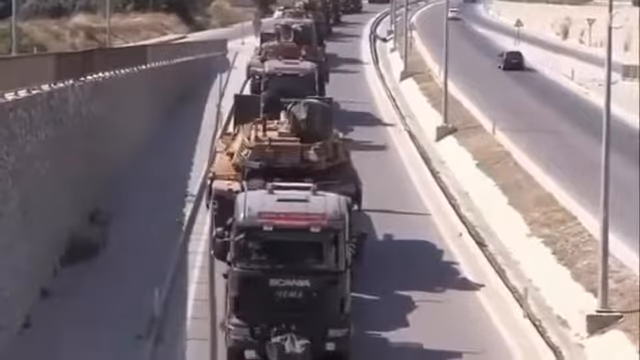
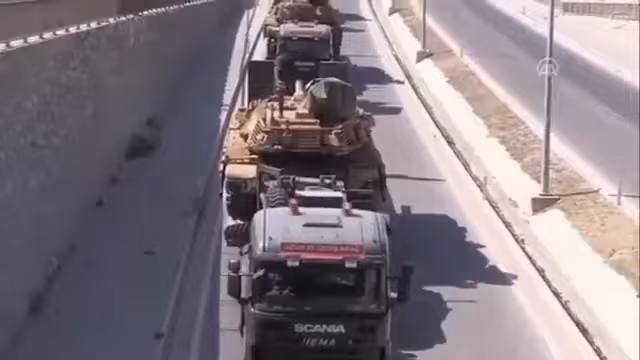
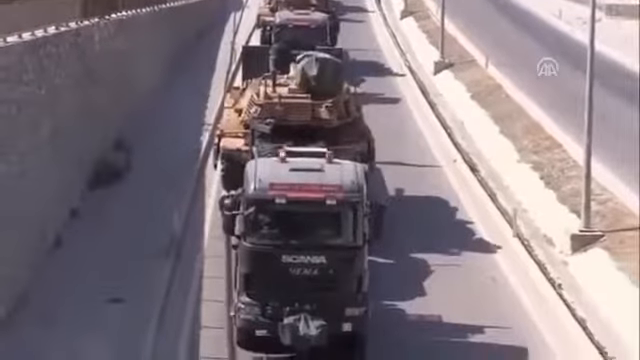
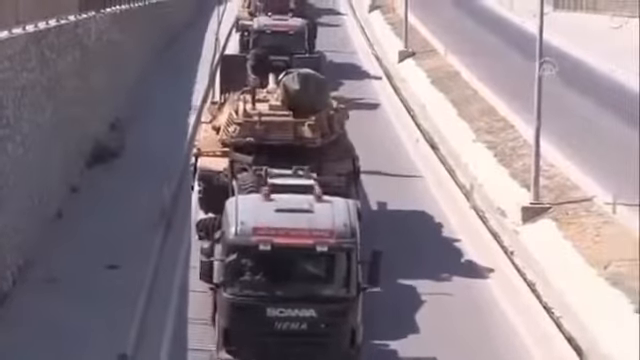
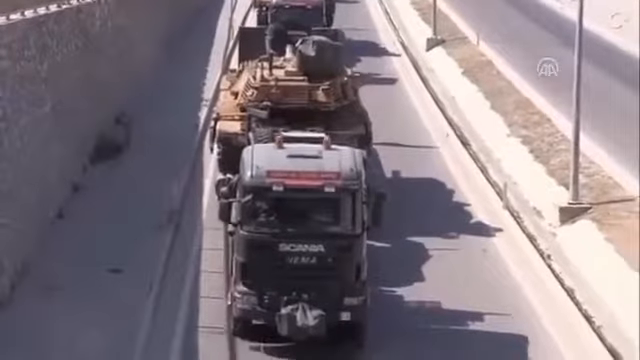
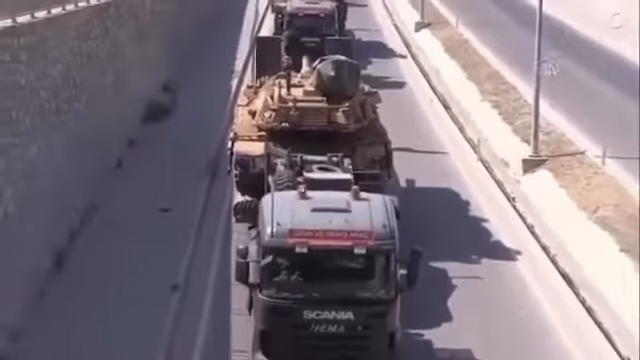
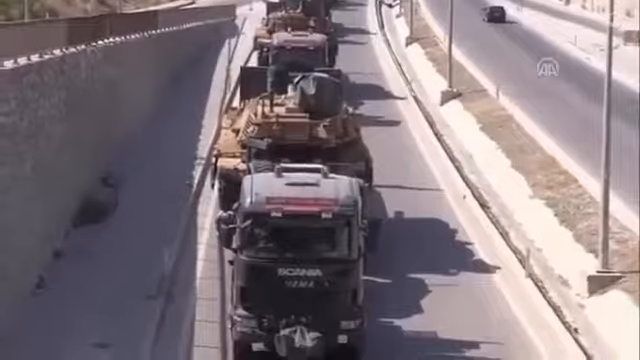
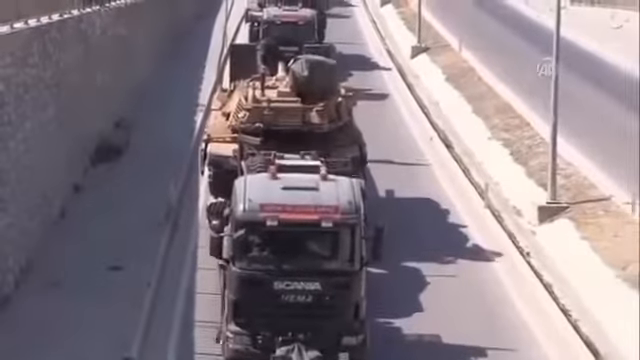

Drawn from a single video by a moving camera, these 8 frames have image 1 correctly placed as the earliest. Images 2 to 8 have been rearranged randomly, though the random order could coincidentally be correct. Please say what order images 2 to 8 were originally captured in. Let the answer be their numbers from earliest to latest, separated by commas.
7, 3, 5, 8, 4, 2, 6
